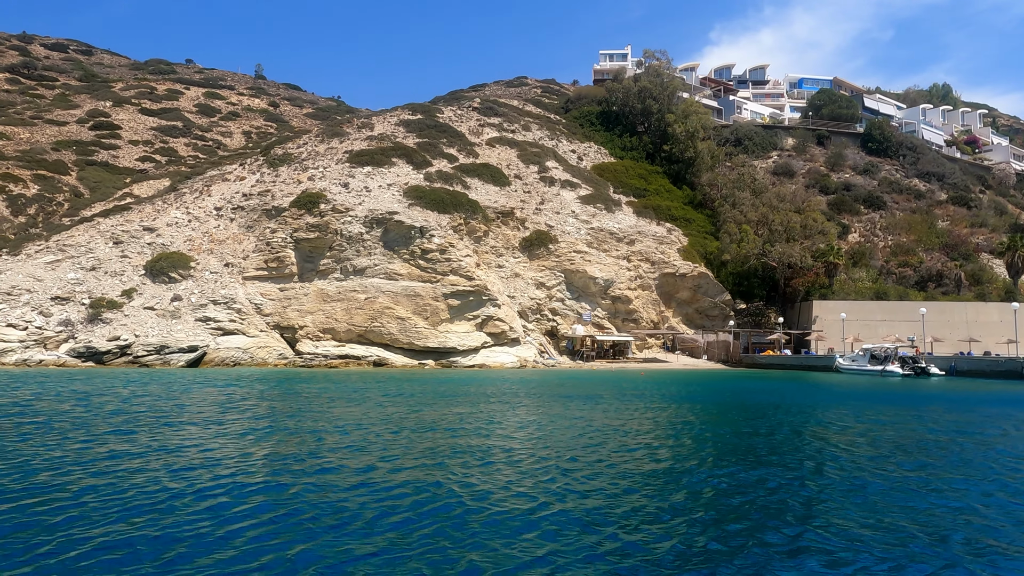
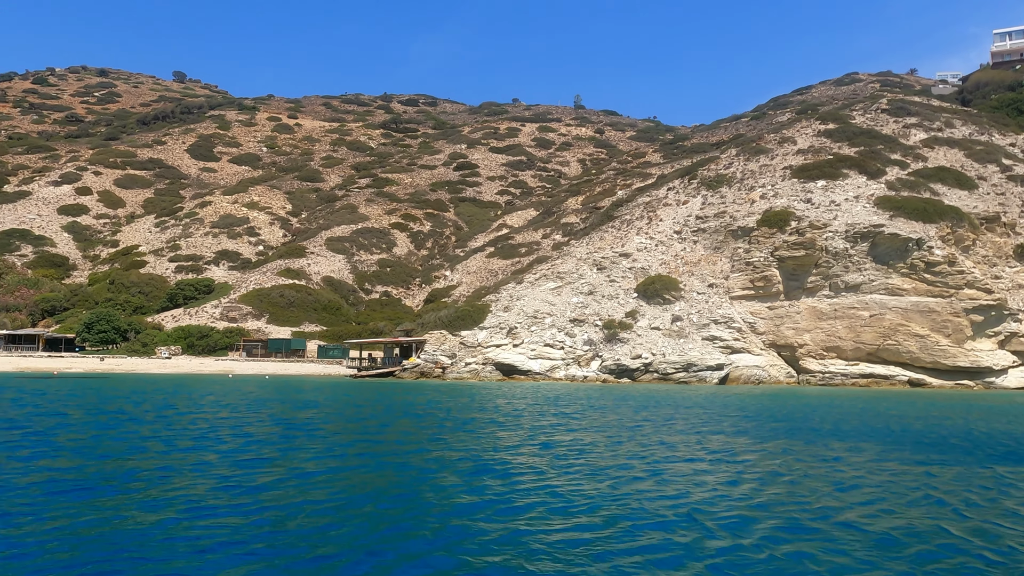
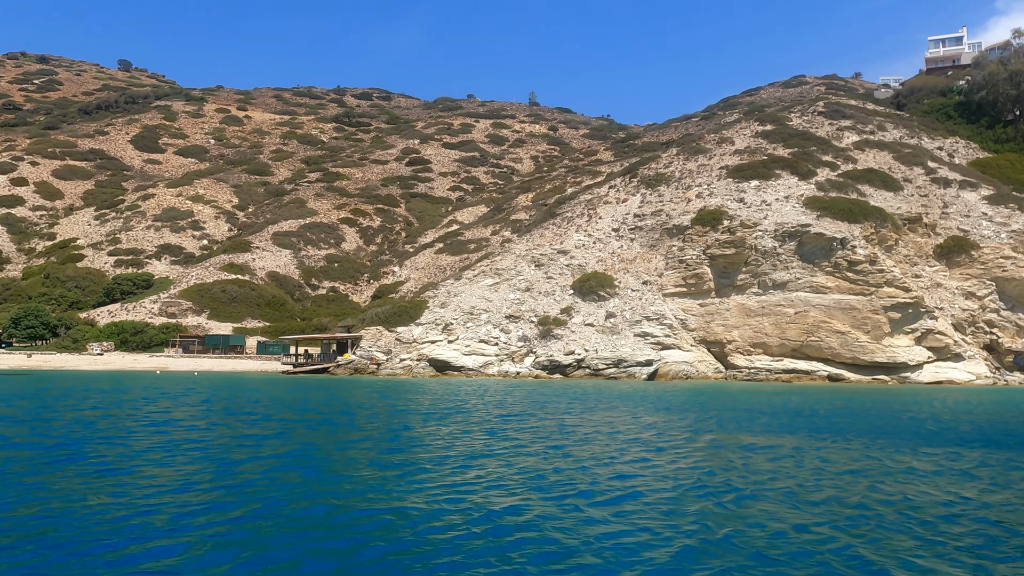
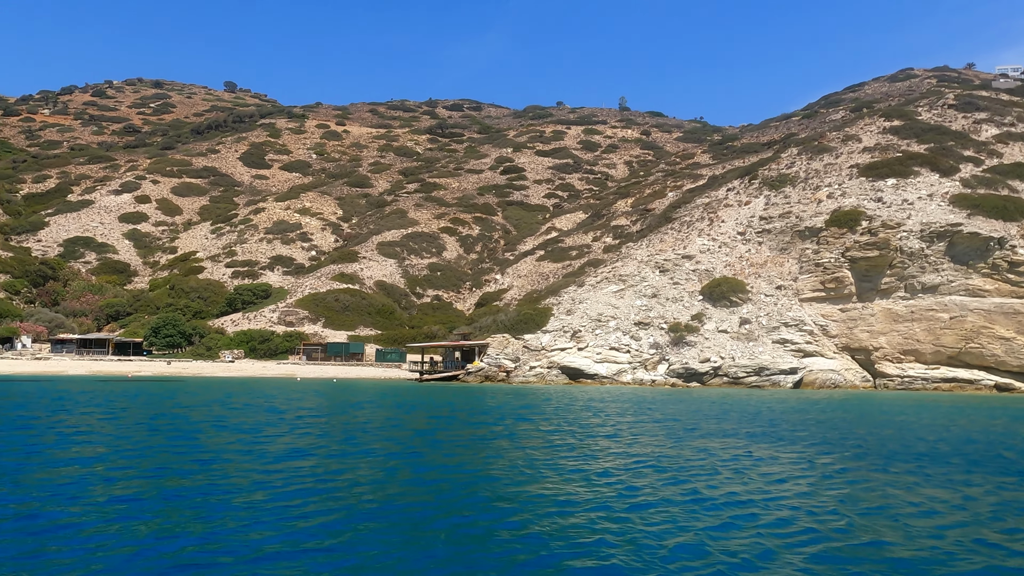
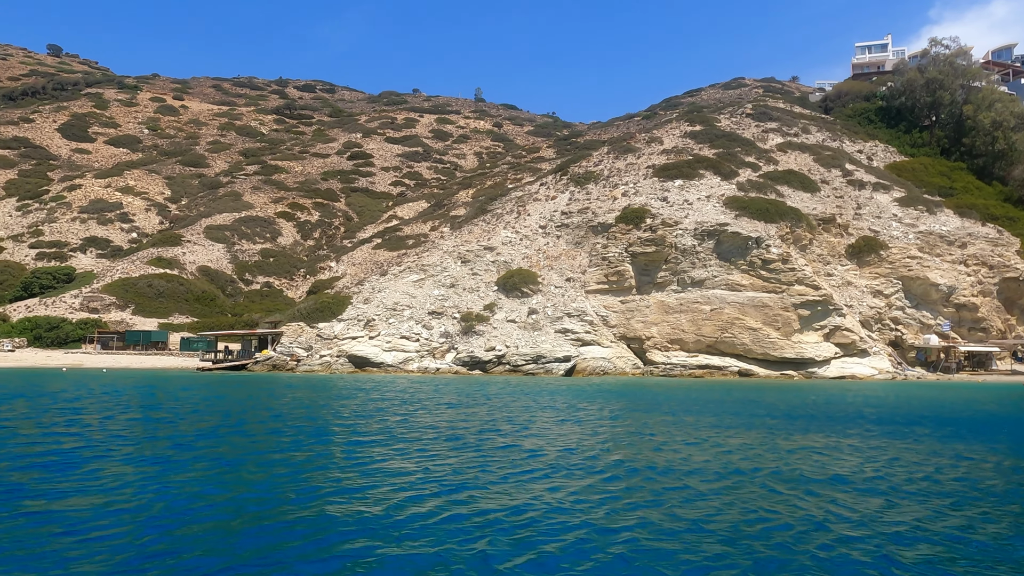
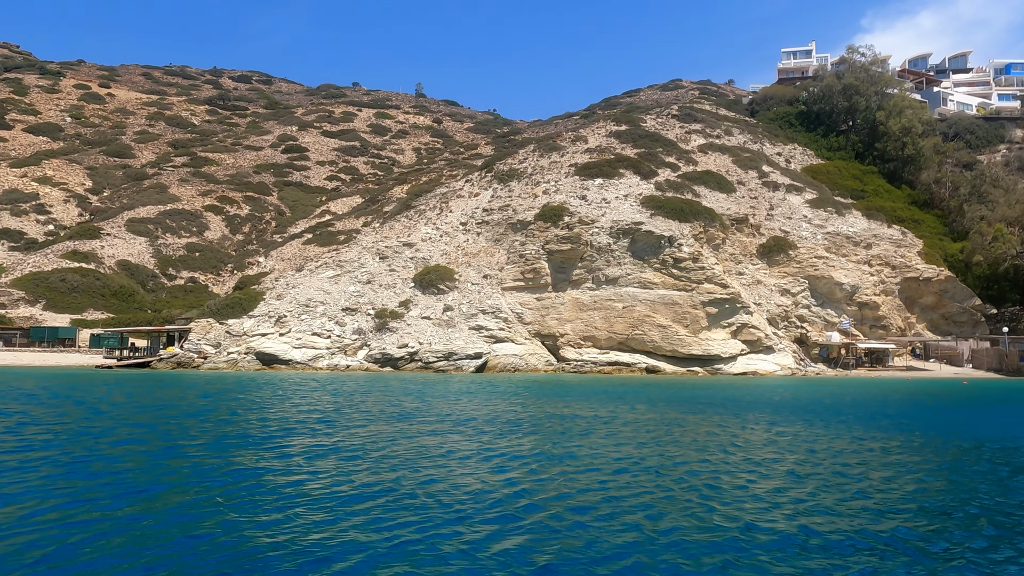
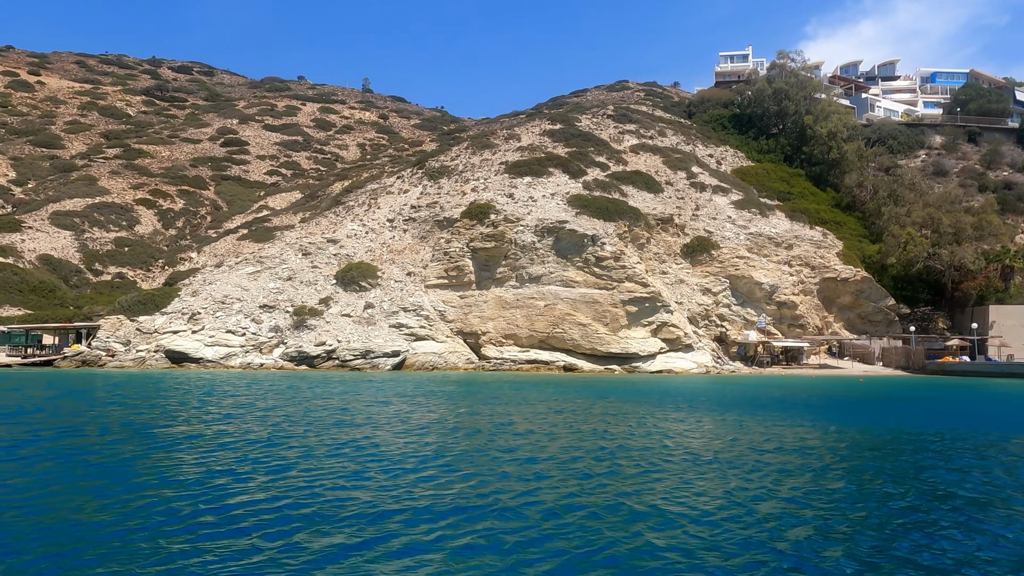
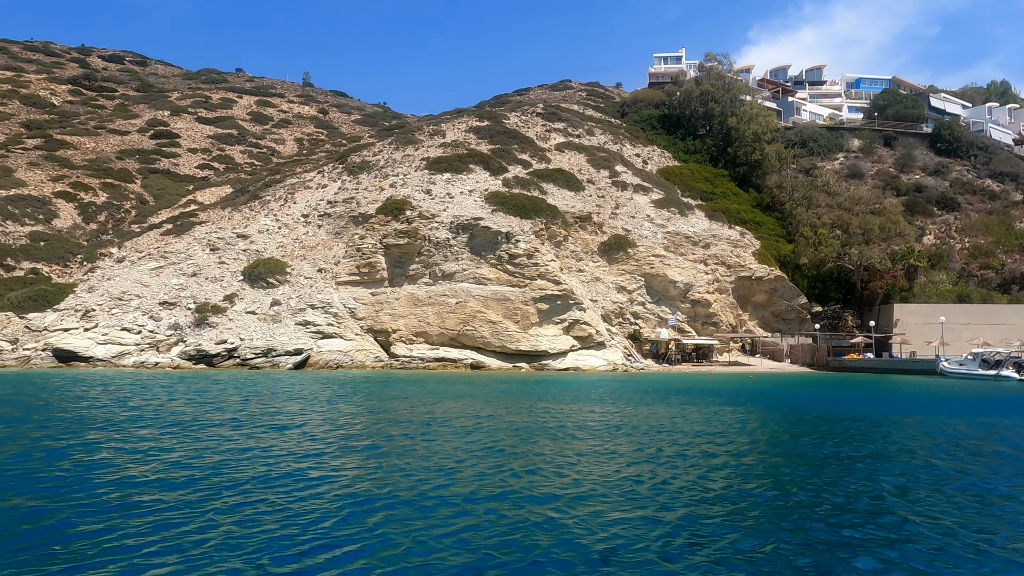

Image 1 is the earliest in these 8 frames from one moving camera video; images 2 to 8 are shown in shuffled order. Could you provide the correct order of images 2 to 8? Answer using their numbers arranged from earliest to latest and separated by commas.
8, 7, 6, 5, 3, 2, 4
